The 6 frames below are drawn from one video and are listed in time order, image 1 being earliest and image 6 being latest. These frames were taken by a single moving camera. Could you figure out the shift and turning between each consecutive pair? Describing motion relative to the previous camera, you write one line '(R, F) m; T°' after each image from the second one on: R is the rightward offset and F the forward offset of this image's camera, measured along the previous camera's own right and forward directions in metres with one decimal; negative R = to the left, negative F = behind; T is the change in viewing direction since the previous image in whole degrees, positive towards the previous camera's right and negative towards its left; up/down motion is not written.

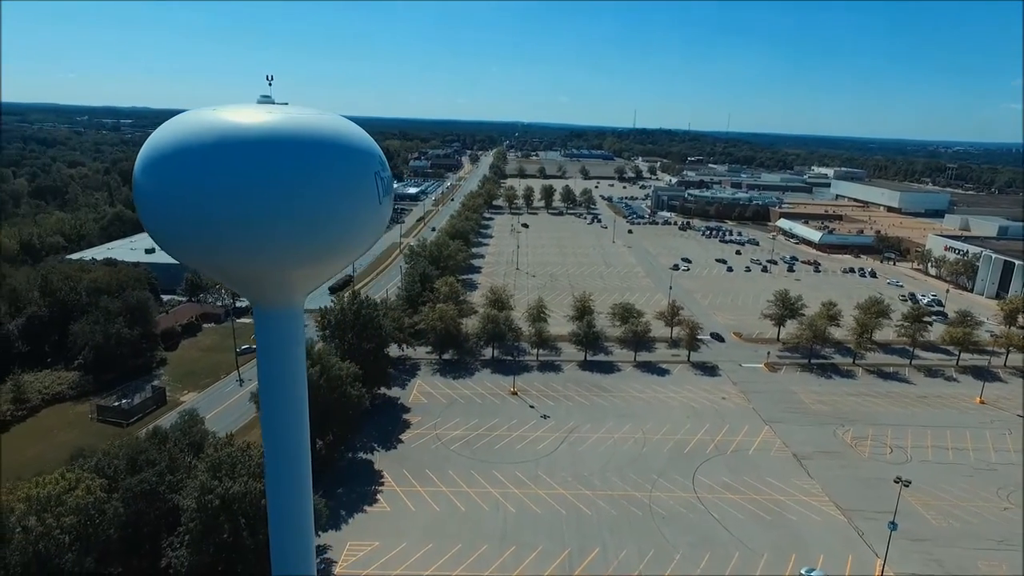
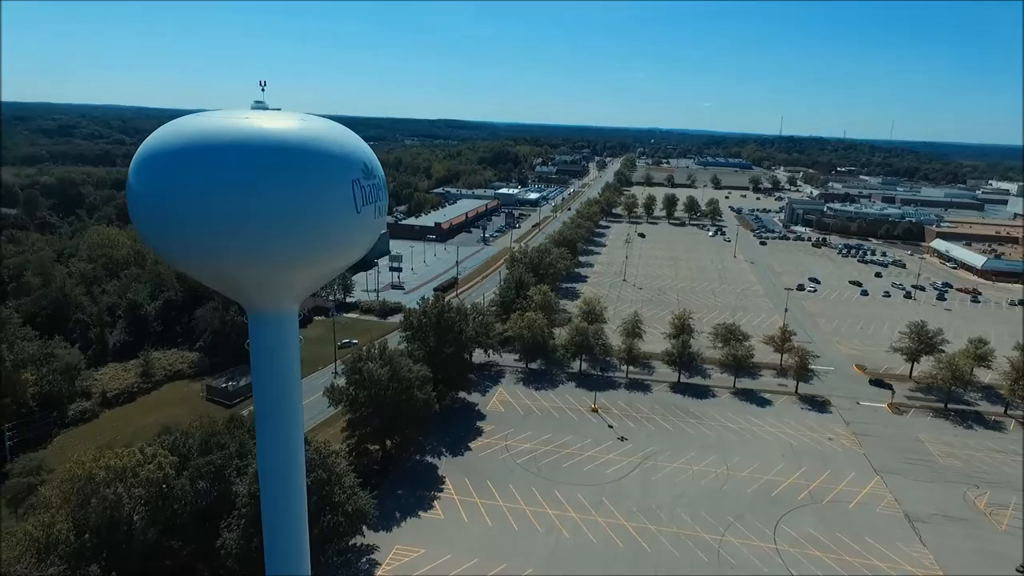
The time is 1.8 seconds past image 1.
(+1.9, +0.9) m; -12°
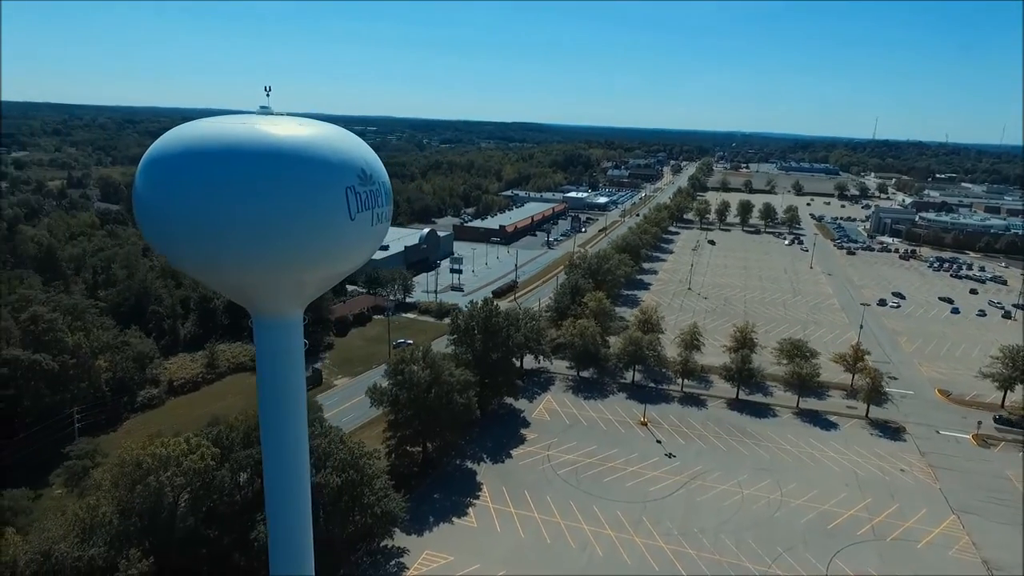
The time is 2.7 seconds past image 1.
(+1.0, +0.5) m; -7°
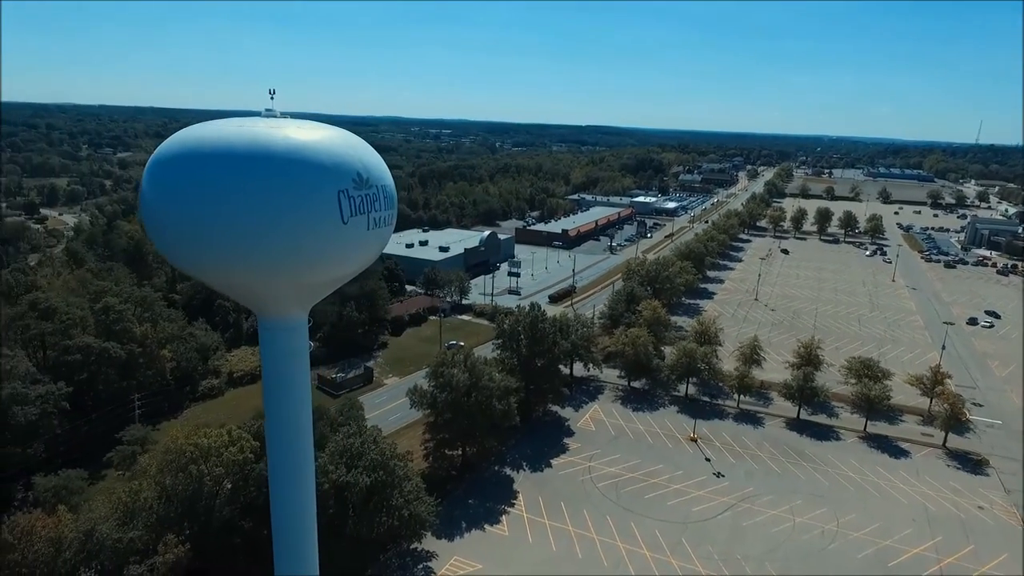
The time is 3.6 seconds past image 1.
(+1.0, +0.4) m; -6°
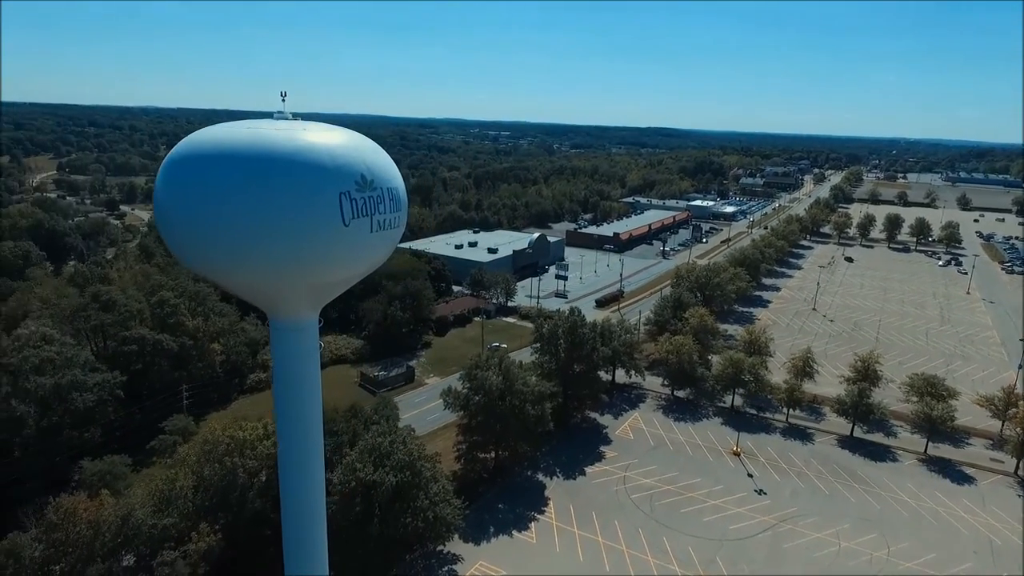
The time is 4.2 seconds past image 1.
(+0.7, +0.3) m; -5°
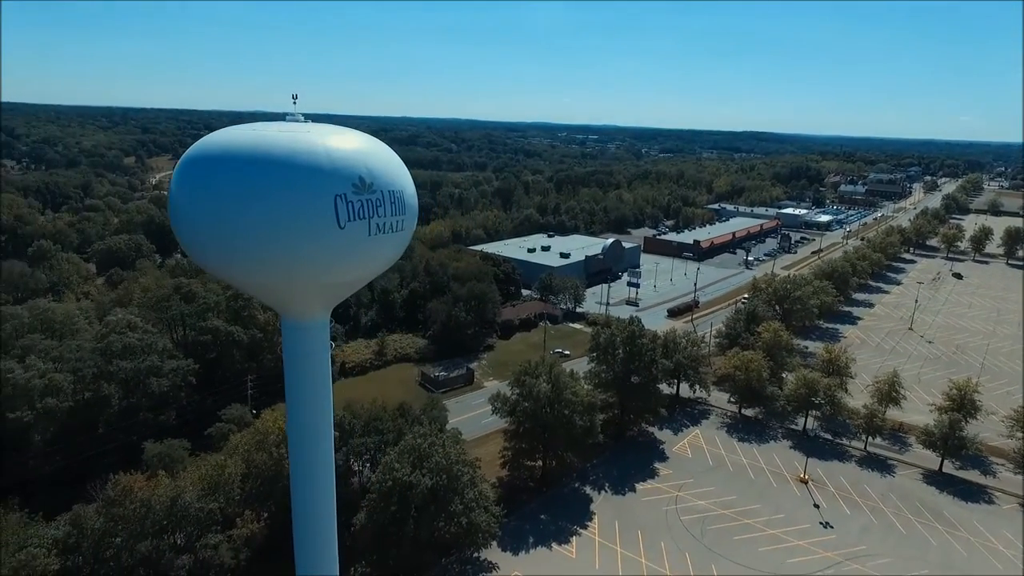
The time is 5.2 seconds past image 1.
(+1.1, +0.4) m; -8°
